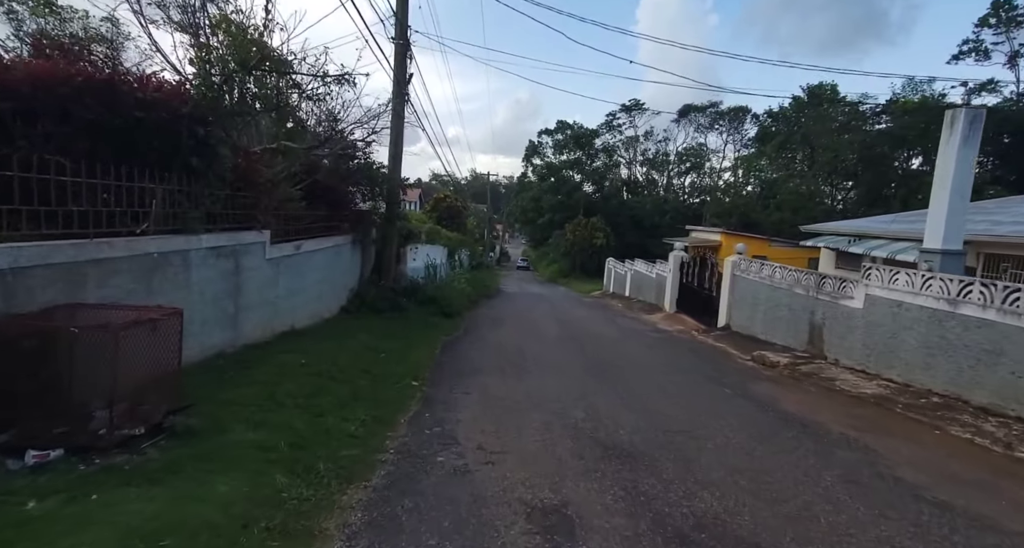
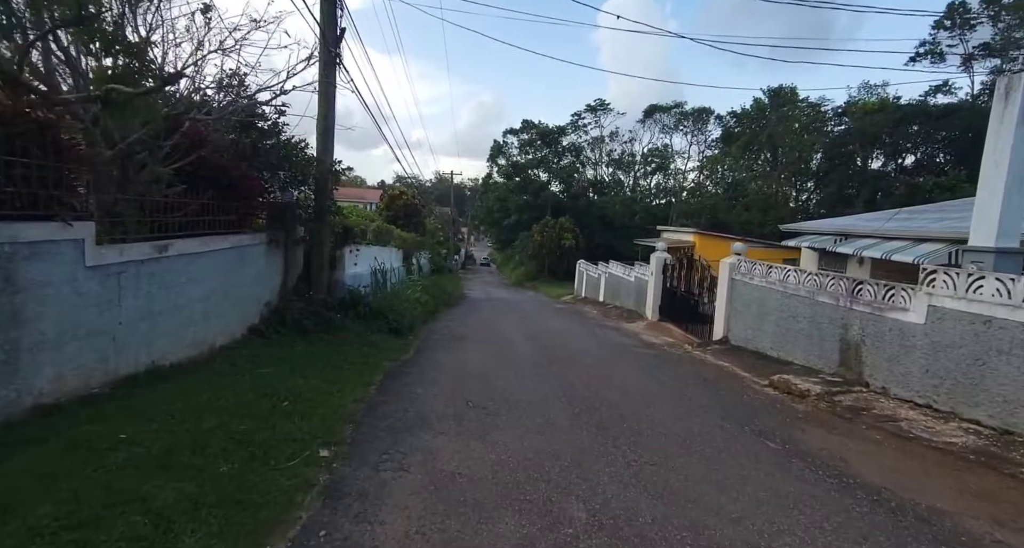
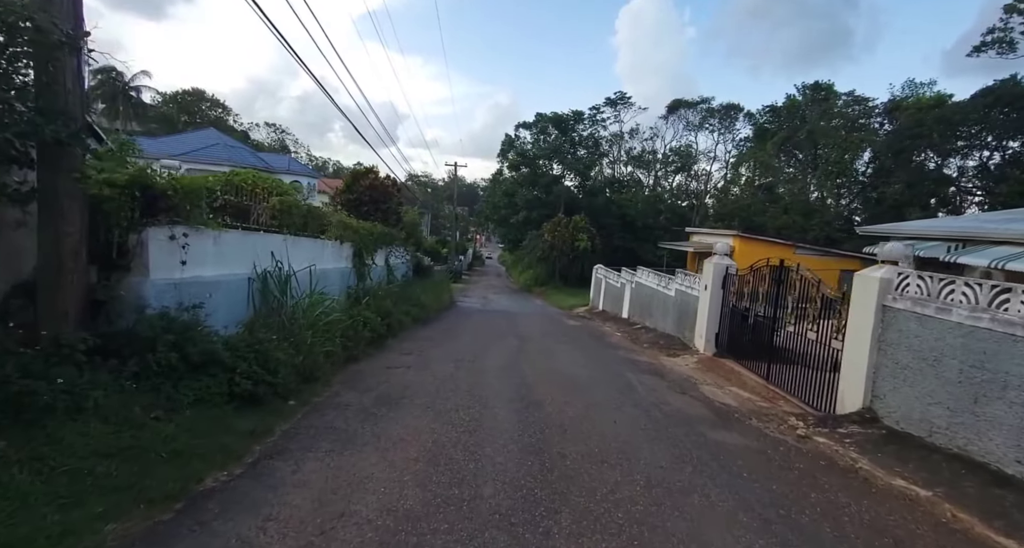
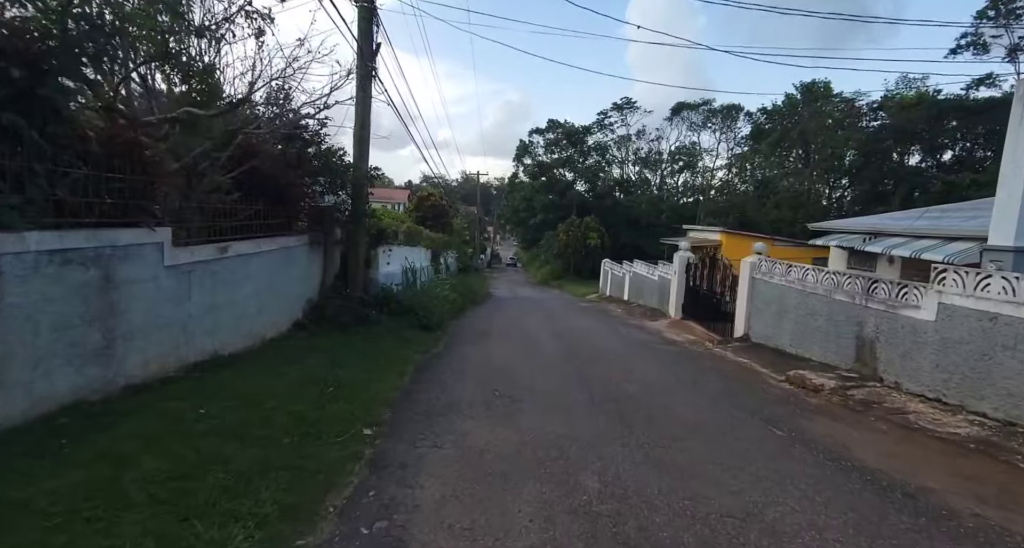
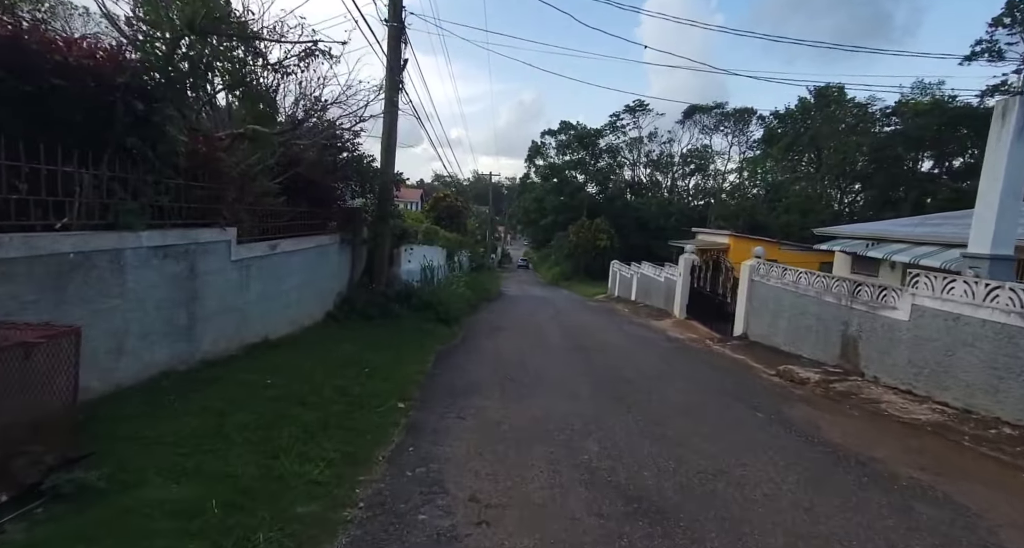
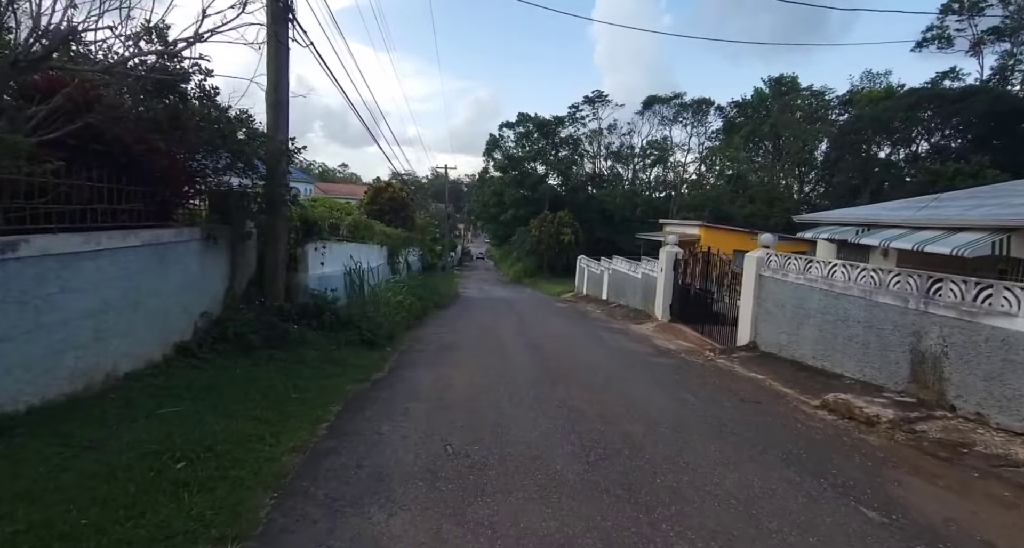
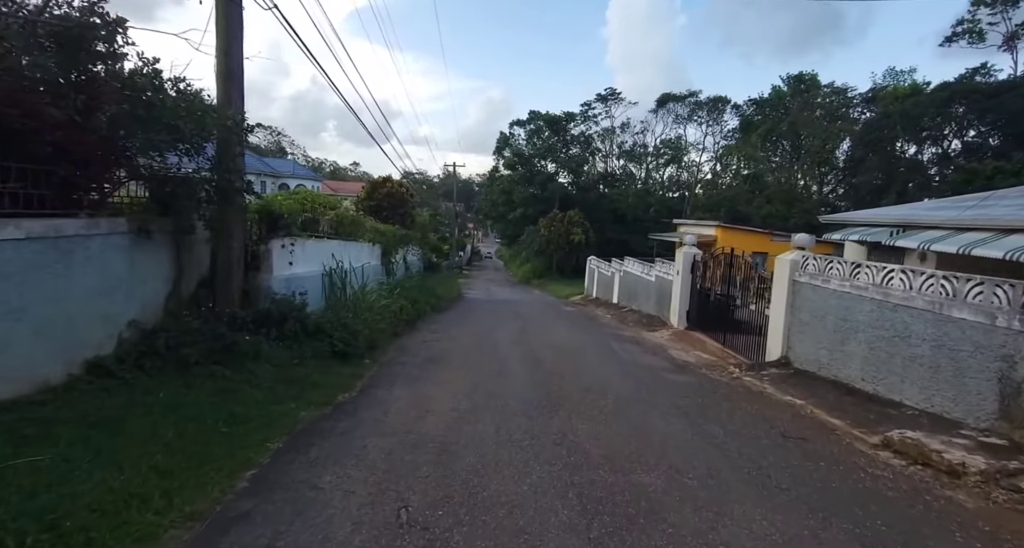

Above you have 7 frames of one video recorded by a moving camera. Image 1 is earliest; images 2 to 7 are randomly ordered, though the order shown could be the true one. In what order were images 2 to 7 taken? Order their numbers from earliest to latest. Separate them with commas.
5, 4, 2, 6, 7, 3
